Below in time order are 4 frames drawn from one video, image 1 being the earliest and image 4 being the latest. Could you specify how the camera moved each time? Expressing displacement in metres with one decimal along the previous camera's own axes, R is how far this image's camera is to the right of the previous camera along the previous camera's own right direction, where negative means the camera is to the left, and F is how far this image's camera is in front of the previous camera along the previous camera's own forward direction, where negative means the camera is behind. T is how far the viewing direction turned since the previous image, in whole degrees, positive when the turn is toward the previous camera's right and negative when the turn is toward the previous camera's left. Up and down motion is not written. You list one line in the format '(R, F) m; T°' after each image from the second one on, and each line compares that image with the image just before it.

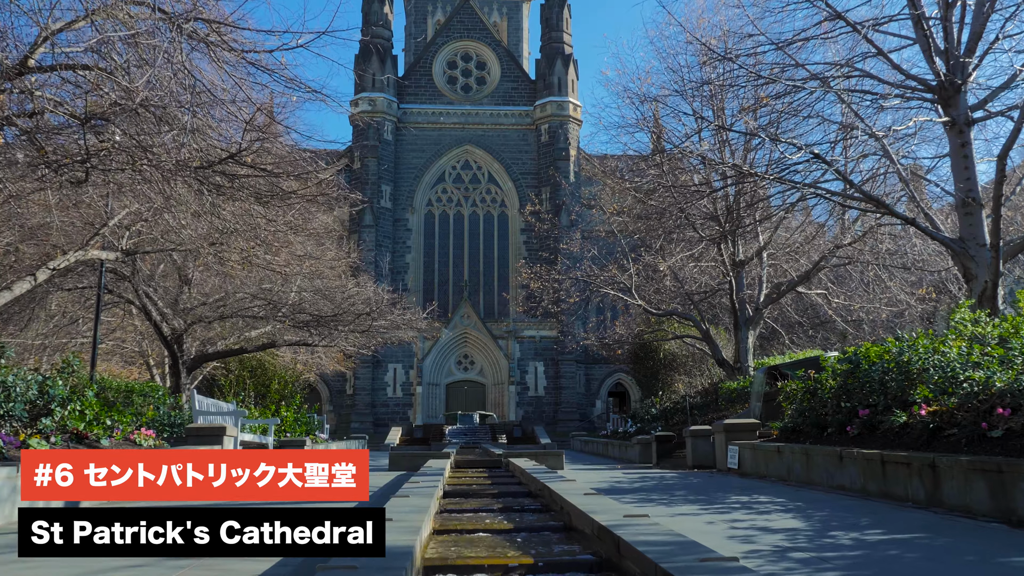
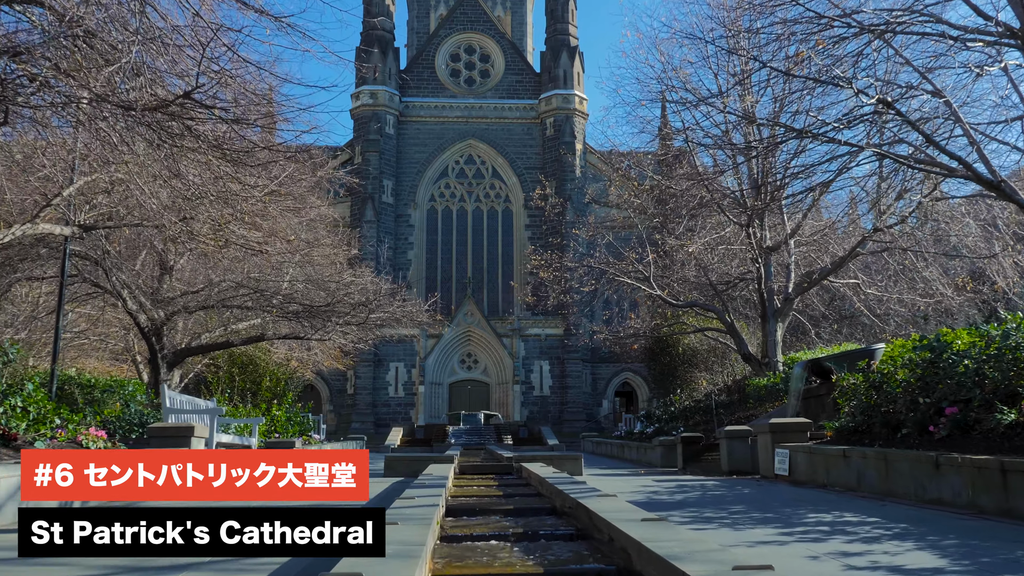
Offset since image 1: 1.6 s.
(-0.1, +1.4) m; 0°
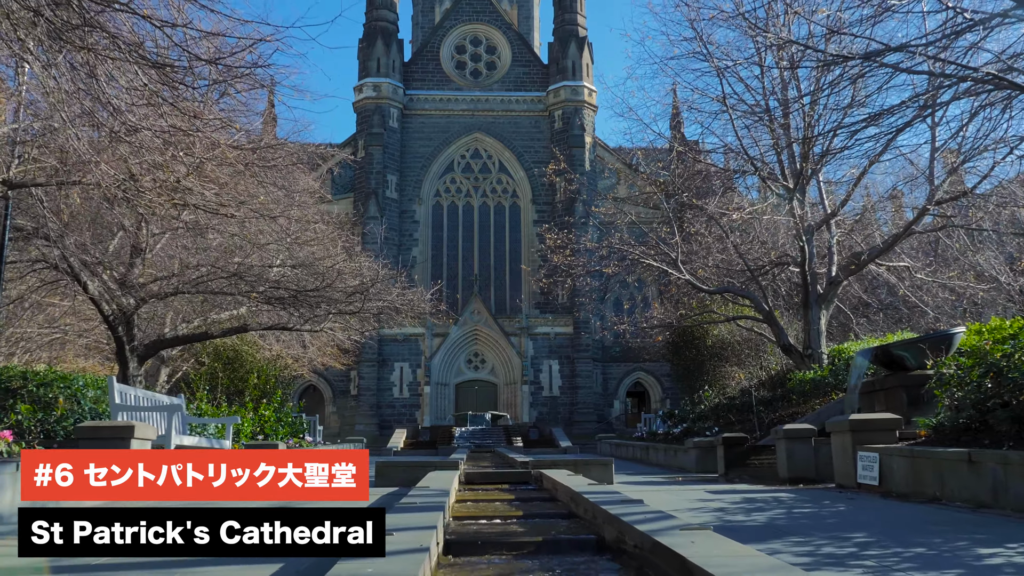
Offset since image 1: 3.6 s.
(-0.1, +1.8) m; 0°
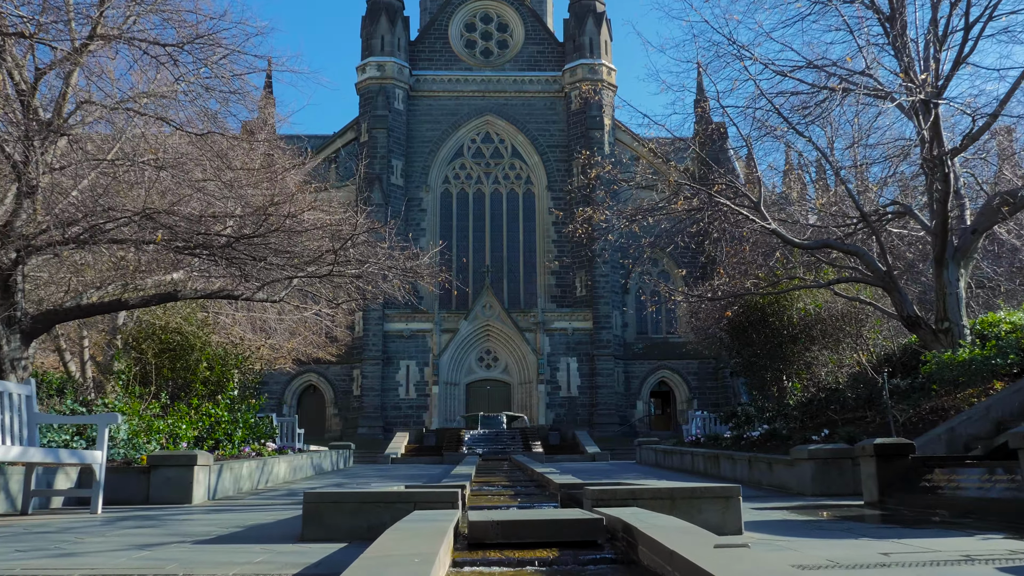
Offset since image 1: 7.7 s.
(-0.2, +4.0) m; -1°
